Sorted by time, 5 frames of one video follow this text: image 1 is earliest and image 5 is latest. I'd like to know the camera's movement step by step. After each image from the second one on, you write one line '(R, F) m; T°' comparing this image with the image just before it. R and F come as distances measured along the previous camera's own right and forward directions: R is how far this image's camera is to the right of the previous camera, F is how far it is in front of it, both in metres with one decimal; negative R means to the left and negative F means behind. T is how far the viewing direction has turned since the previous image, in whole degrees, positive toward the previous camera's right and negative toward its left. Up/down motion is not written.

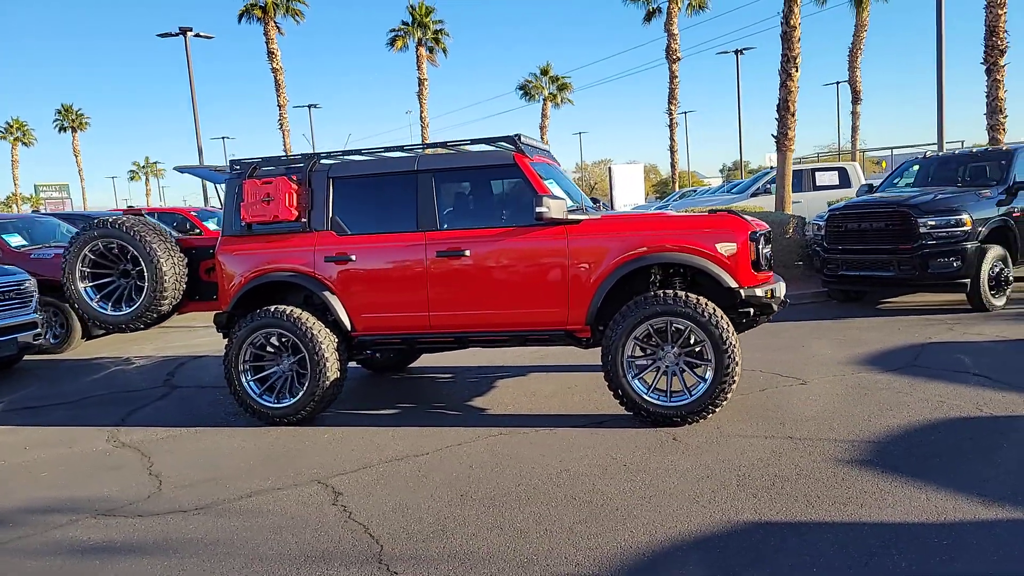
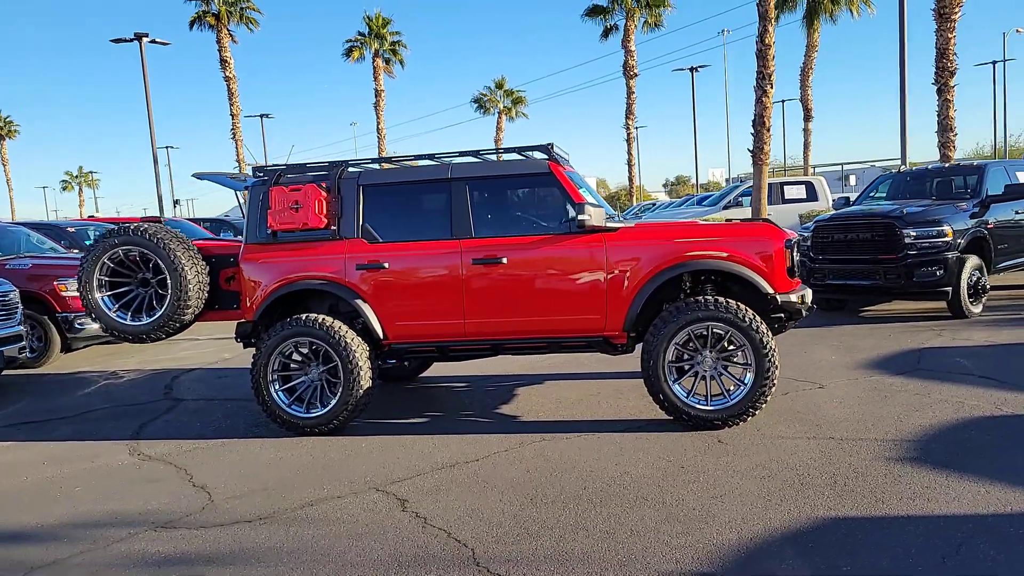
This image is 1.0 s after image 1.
(-0.6, 0.0) m; +4°
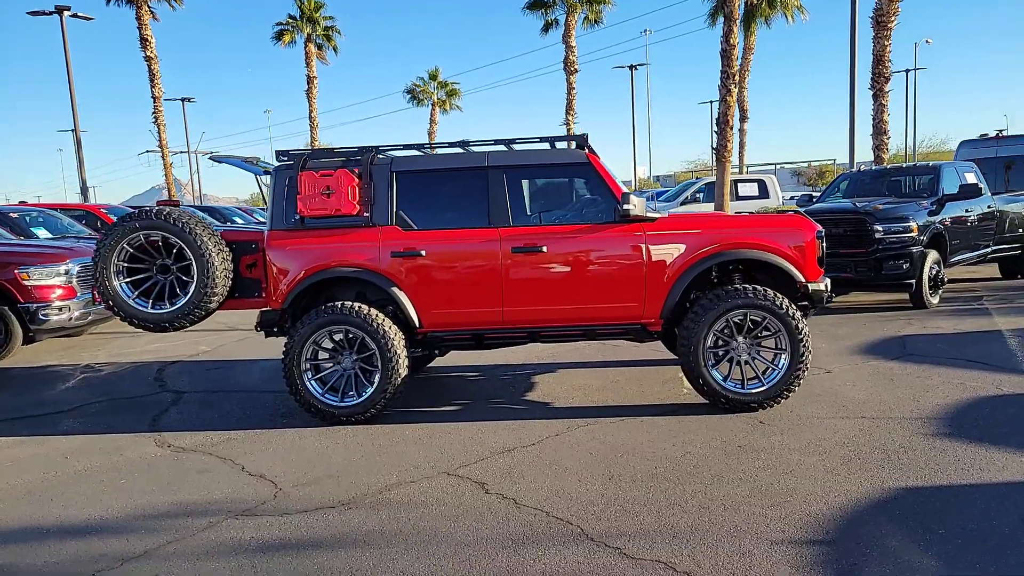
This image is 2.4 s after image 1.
(-0.8, 0.0) m; +6°
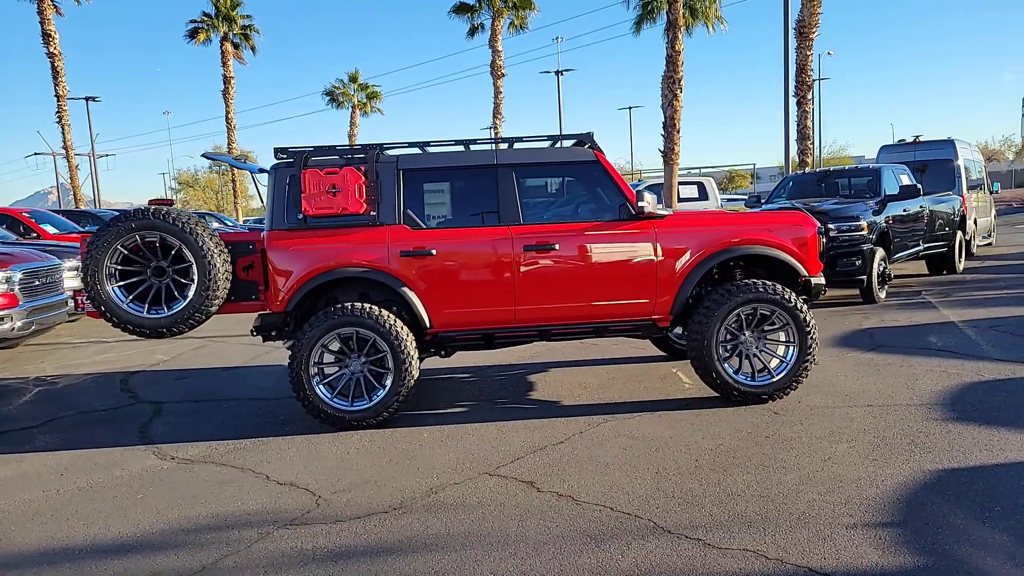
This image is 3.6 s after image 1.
(-0.7, +0.1) m; +6°
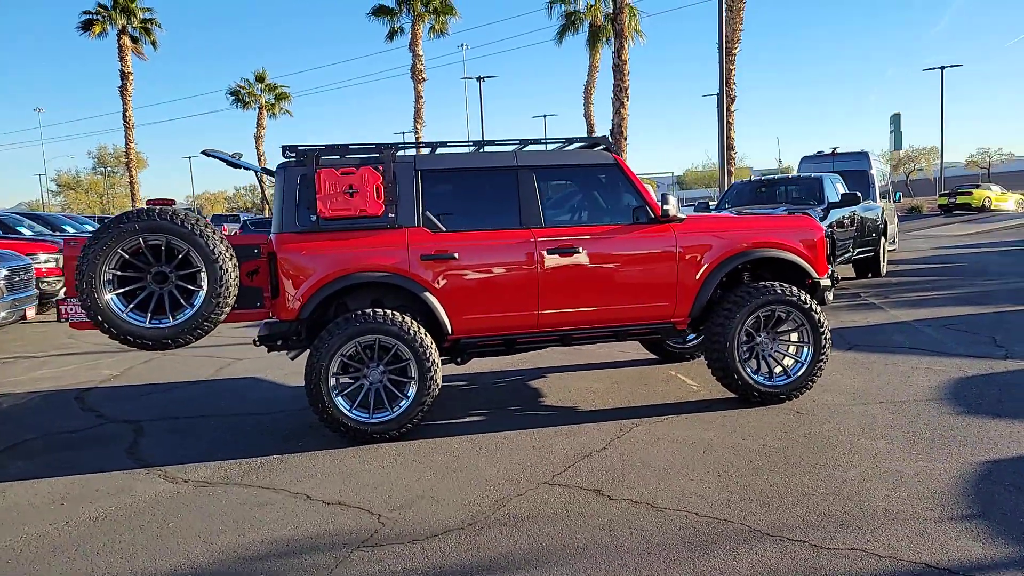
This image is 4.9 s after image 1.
(-0.8, +0.2) m; +7°
